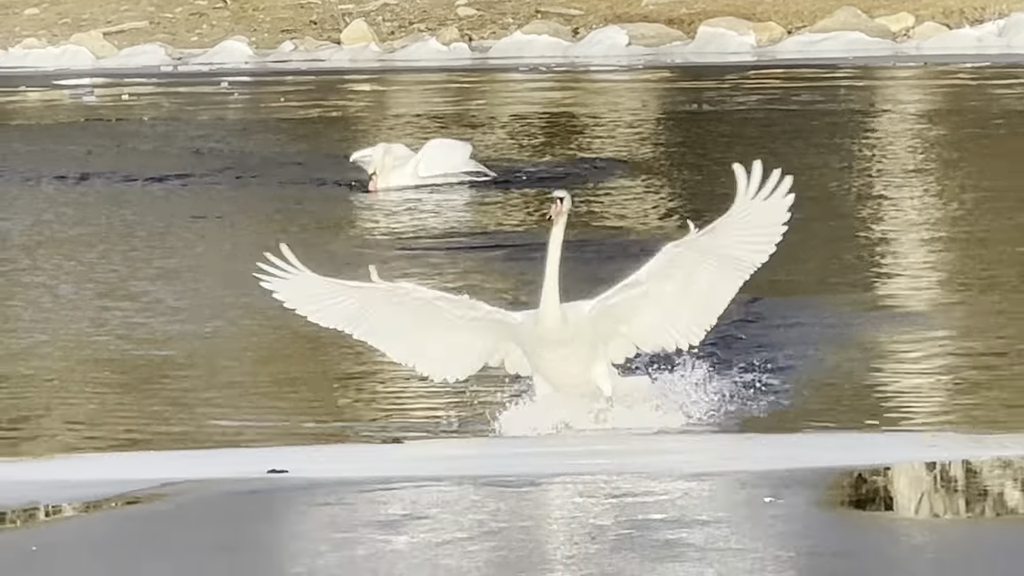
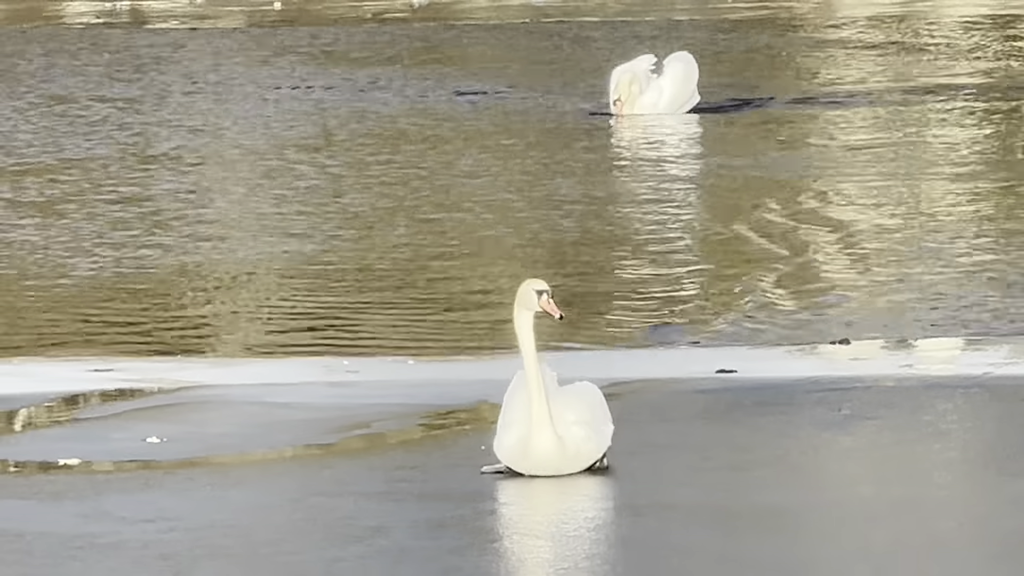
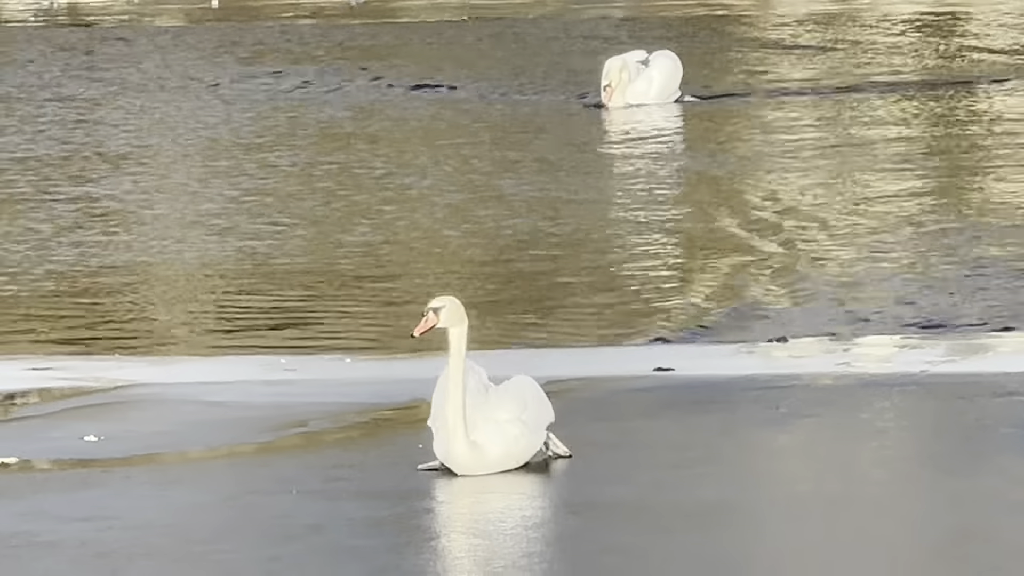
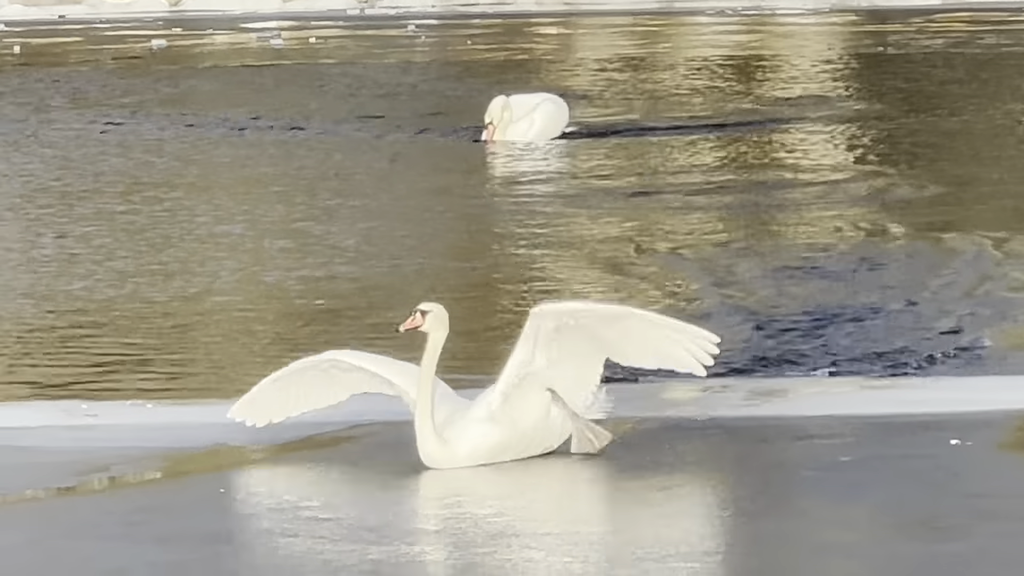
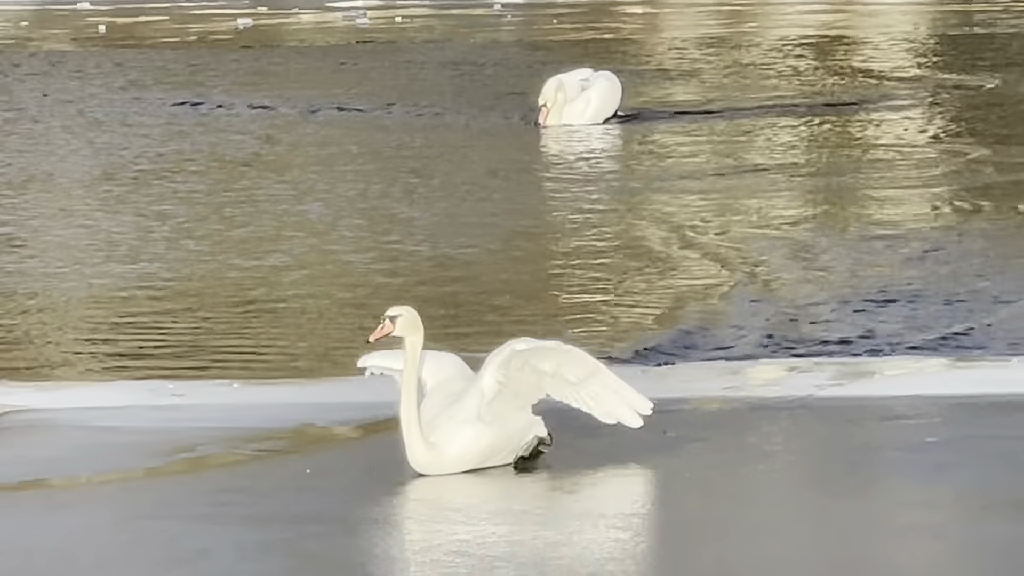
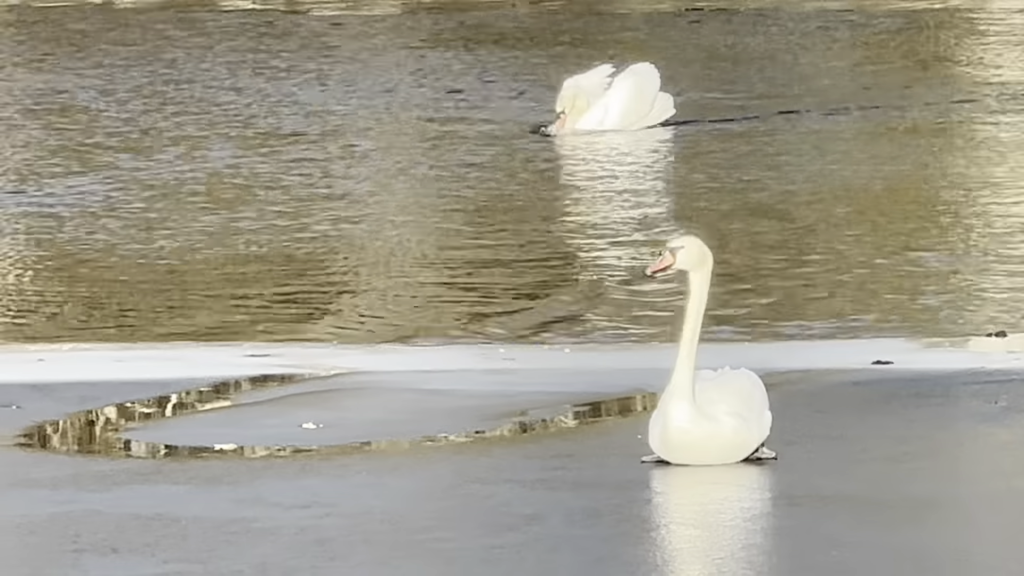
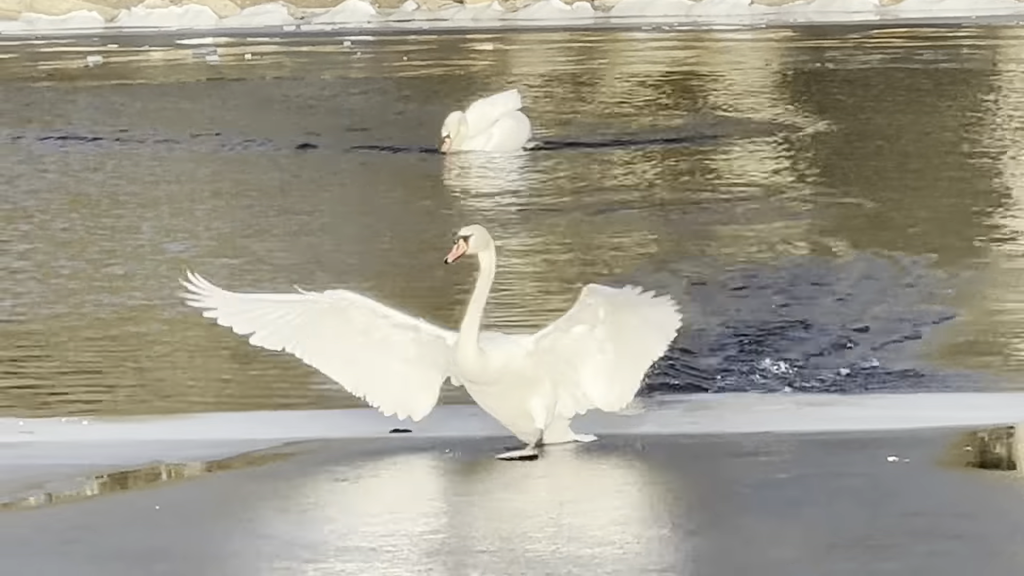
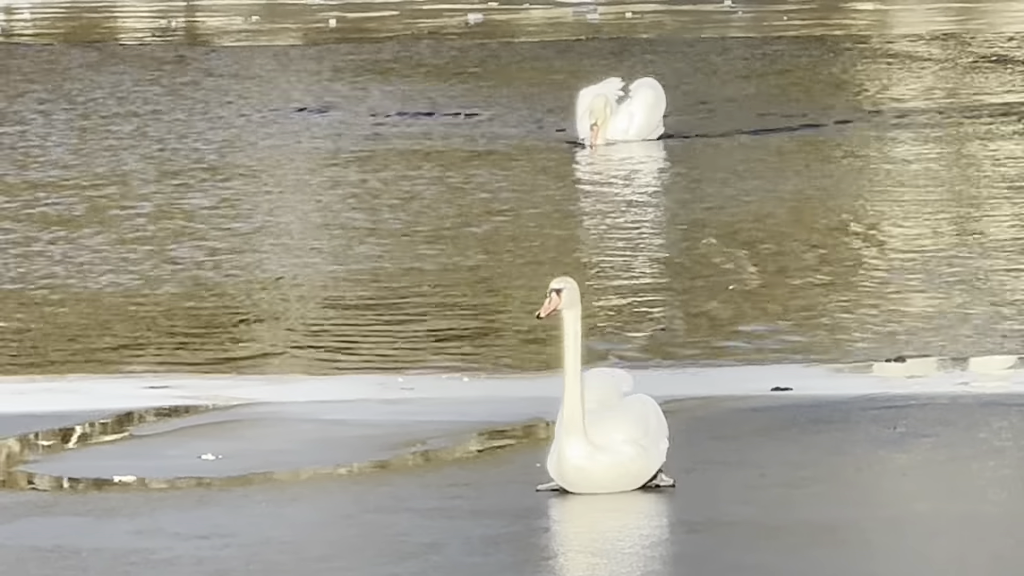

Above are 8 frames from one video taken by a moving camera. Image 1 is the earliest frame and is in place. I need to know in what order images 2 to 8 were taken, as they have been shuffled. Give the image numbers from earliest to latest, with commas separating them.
7, 4, 5, 3, 2, 8, 6
